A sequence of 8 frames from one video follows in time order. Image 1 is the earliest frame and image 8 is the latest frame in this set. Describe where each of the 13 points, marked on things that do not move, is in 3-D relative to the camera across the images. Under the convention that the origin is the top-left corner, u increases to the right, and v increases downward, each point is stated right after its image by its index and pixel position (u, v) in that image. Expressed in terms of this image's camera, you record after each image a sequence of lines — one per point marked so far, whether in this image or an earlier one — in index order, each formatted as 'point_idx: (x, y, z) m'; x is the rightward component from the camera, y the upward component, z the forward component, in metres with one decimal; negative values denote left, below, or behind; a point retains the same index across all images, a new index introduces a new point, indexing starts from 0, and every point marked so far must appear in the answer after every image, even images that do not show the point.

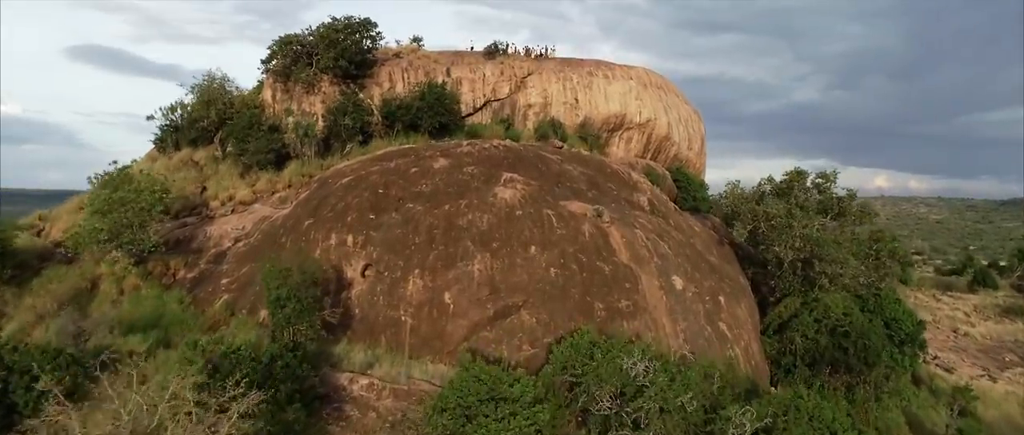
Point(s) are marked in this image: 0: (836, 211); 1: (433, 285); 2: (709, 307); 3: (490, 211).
0: (+7.9, +0.1, +17.8) m
1: (-1.4, -1.1, +12.4) m
2: (+3.7, -1.7, +13.6) m
3: (-0.4, +0.1, +13.3) m
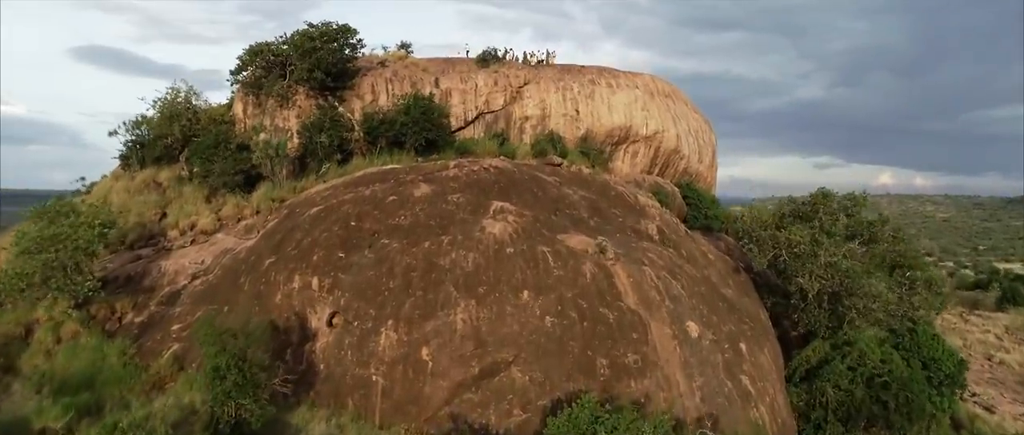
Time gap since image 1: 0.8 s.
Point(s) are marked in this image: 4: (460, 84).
0: (+7.8, -0.4, +16.0) m
1: (-1.5, -1.8, +10.6) m
2: (+3.5, -2.3, +11.9) m
3: (-0.6, -0.5, +11.6) m
4: (-1.4, +3.5, +19.0) m
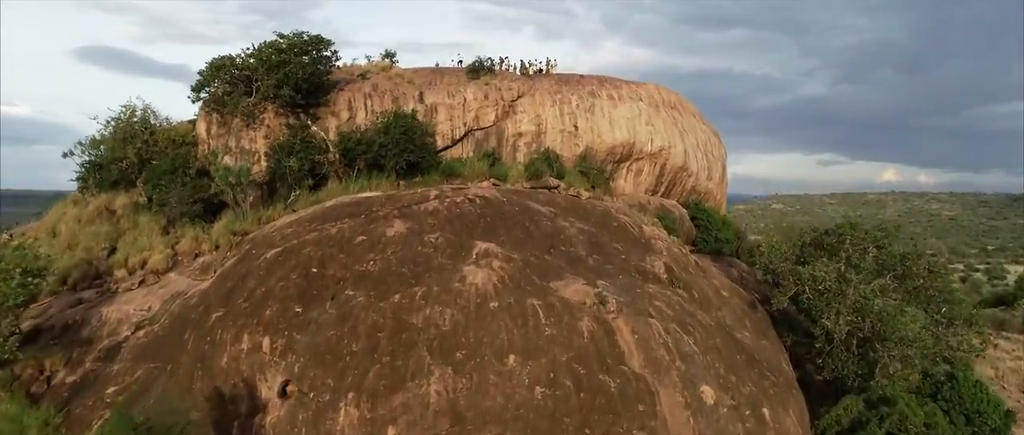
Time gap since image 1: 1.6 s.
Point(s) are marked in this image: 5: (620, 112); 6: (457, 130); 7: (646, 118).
0: (+7.6, -1.1, +14.3) m
1: (-1.7, -2.4, +9.0) m
2: (+3.3, -2.9, +10.2) m
3: (-0.8, -1.2, +9.9) m
4: (-1.6, +2.8, +17.3) m
5: (+2.8, +2.7, +18.7) m
6: (-1.3, +2.1, +17.3) m
7: (+3.5, +2.6, +19.0) m
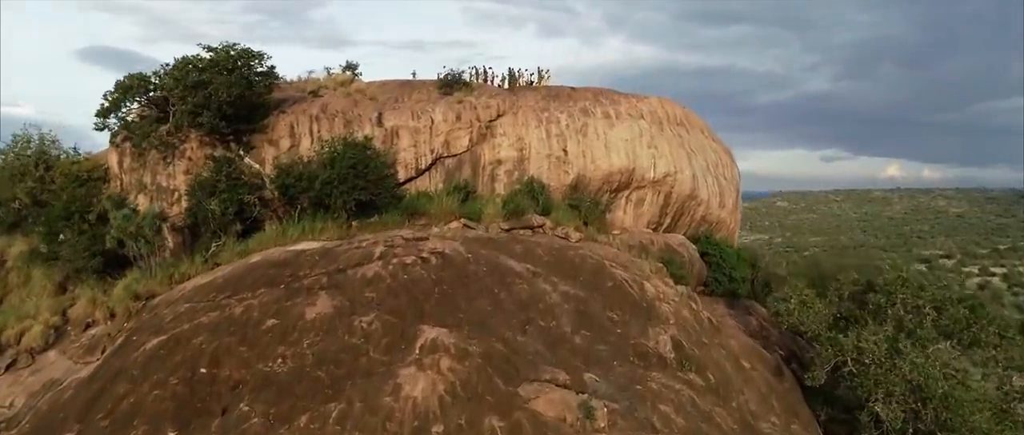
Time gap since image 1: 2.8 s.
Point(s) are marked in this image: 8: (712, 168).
0: (+7.1, -1.9, +11.5) m
1: (-2.2, -3.3, +6.3) m
2: (+2.9, -3.8, +7.5) m
3: (-1.3, -2.1, +7.2) m
4: (-2.0, +2.0, +14.6) m
5: (+2.3, +1.9, +16.0) m
6: (-1.8, +1.2, +14.5) m
7: (+3.0, +1.7, +16.2) m
8: (+4.9, +1.2, +17.9) m
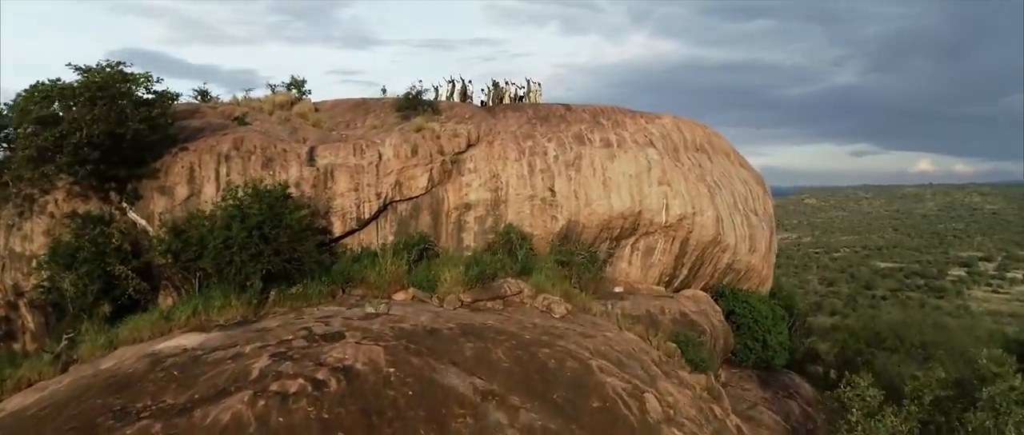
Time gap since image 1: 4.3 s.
0: (+6.6, -2.8, +8.1) m
1: (-2.9, -4.4, +3.1) m
2: (+2.2, -4.8, +4.2) m
3: (-2.0, -3.1, +4.0) m
4: (-2.5, +1.0, +11.4) m
5: (+1.9, +0.9, +12.7) m
6: (-2.3, +0.2, +11.4) m
7: (+2.6, +0.8, +12.9) m
8: (+4.5, +0.3, +14.5) m
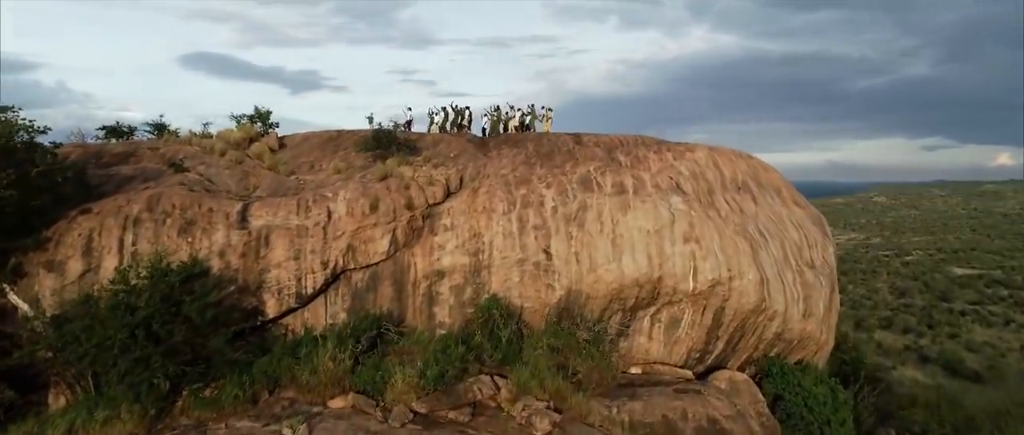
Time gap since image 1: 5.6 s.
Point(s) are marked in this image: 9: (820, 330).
0: (+6.0, -3.8, +5.2) m
1: (-3.8, -5.3, +1.0) m
2: (+1.3, -5.8, +1.7) m
3: (-2.8, -4.0, +1.8) m
4: (-2.8, 0.0, +9.3) m
5: (+1.7, 0.0, +10.1) m
6: (-2.5, -0.7, +9.2) m
7: (+2.4, -0.1, +10.3) m
8: (+4.5, -0.6, +11.8) m
9: (+5.1, -1.9, +12.0) m
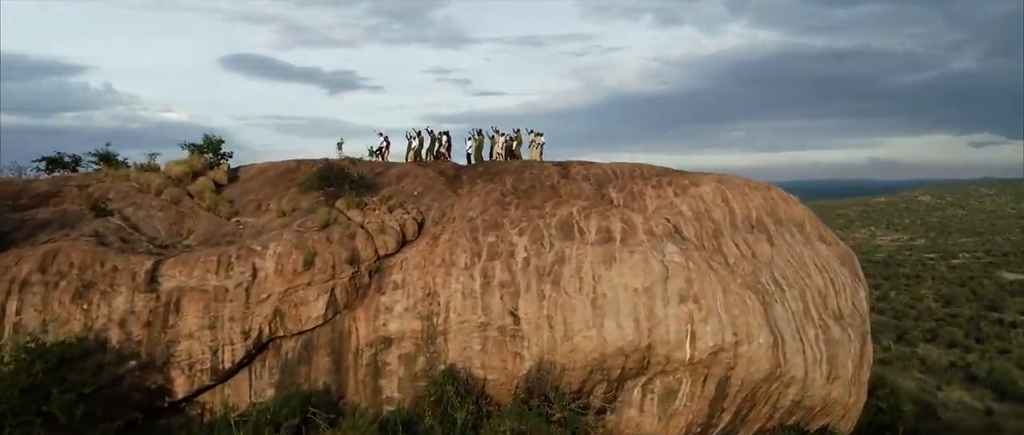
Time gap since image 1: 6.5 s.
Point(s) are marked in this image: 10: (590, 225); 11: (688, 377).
0: (+5.4, -4.4, +3.4) m
1: (-4.7, -6.0, -0.3) m
2: (+0.5, -6.4, +0.1) m
3: (-3.6, -4.7, +0.5) m
4: (-3.2, -0.6, +7.9) m
5: (+1.3, -0.7, +8.5) m
6: (-3.0, -1.4, +7.8) m
7: (+2.0, -0.8, +8.7) m
8: (+4.1, -1.3, +10.1) m
9: (+4.7, -2.5, +10.3) m
10: (+0.9, -0.1, +9.1) m
11: (+2.1, -1.9, +8.7) m
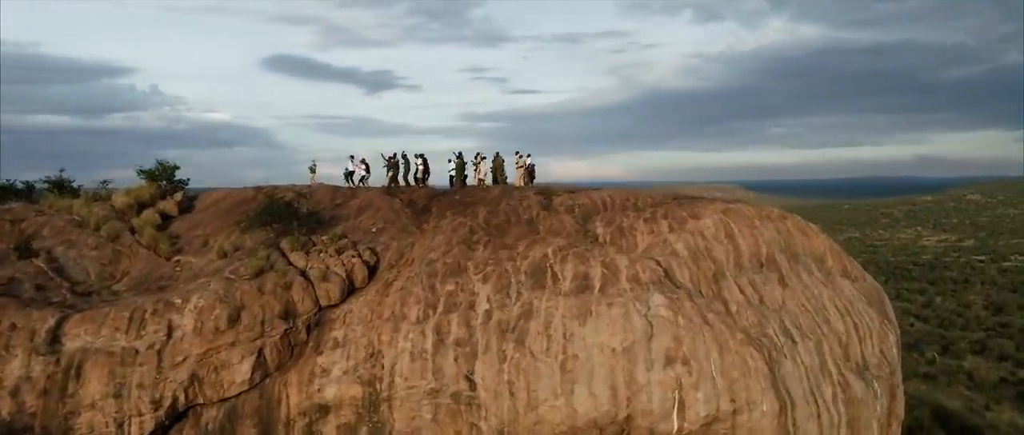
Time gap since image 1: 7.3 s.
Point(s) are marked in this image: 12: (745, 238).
0: (+4.7, -4.9, +2.0) m
1: (-5.6, -6.5, -1.1) m
2: (-0.3, -6.9, -1.0) m
3: (-4.5, -5.2, -0.5) m
4: (-3.7, -1.1, +6.9) m
5: (+0.9, -1.1, +7.3) m
6: (-3.4, -1.9, +6.8) m
7: (+1.6, -1.3, +7.4) m
8: (+3.8, -1.7, +8.7) m
9: (+4.4, -3.0, +8.9) m
10: (+0.6, -0.6, +7.9) m
11: (+1.7, -2.4, +7.4) m
12: (+2.9, -0.3, +9.1) m
